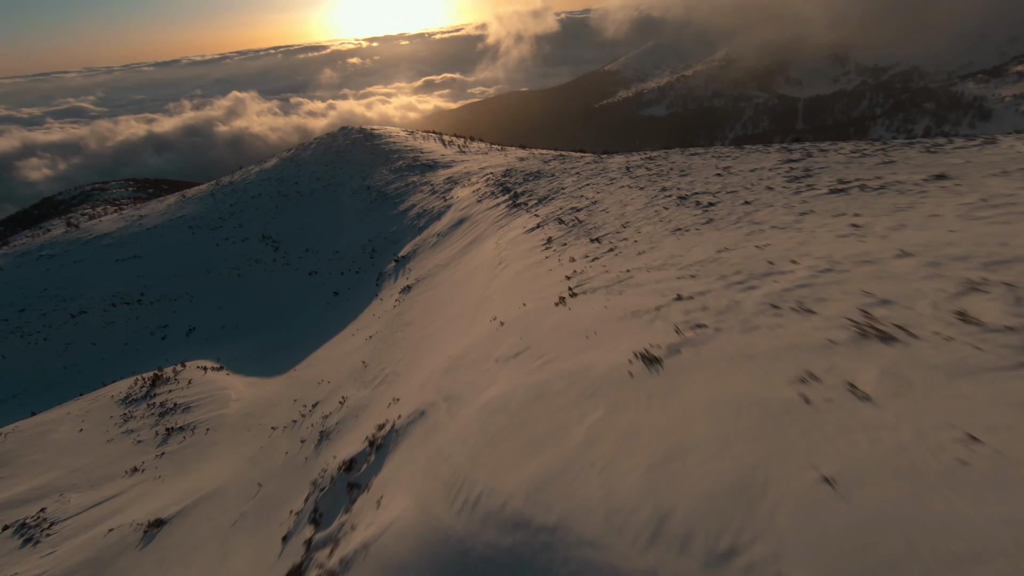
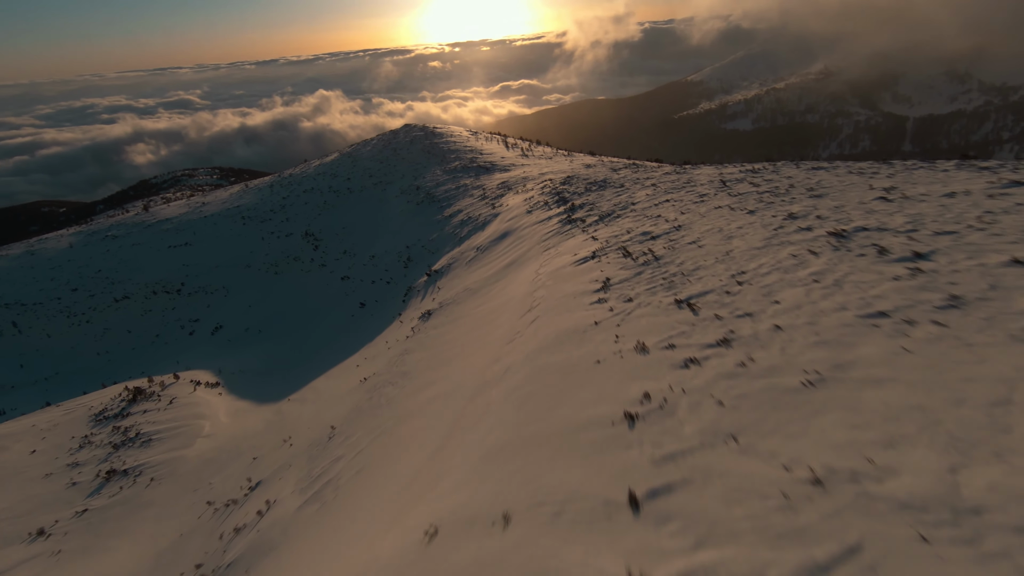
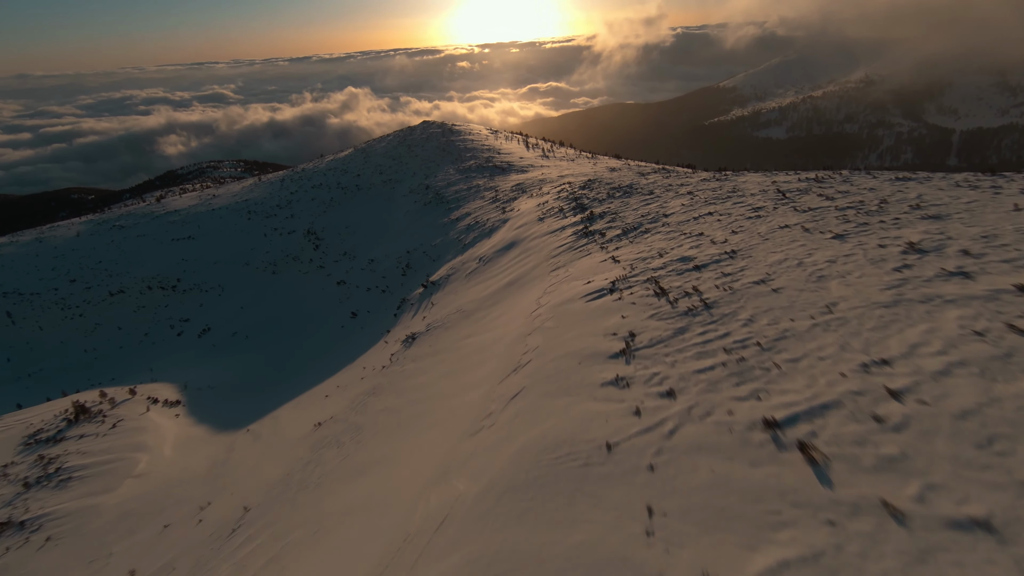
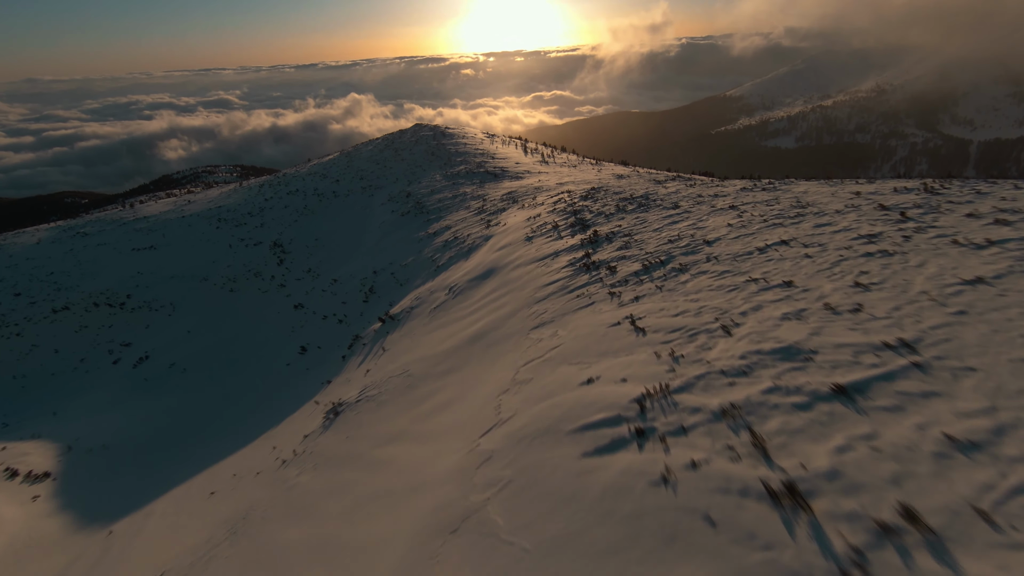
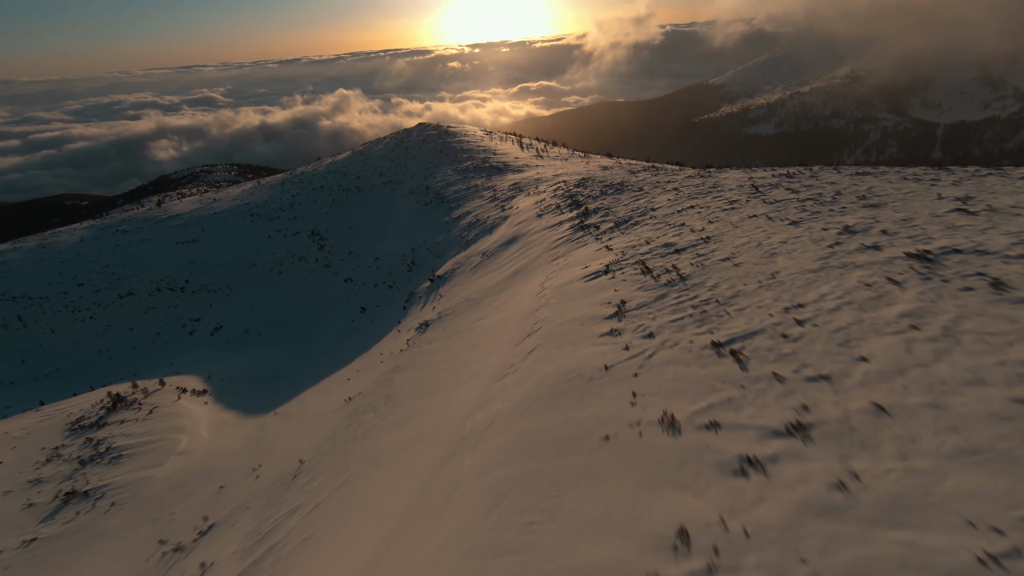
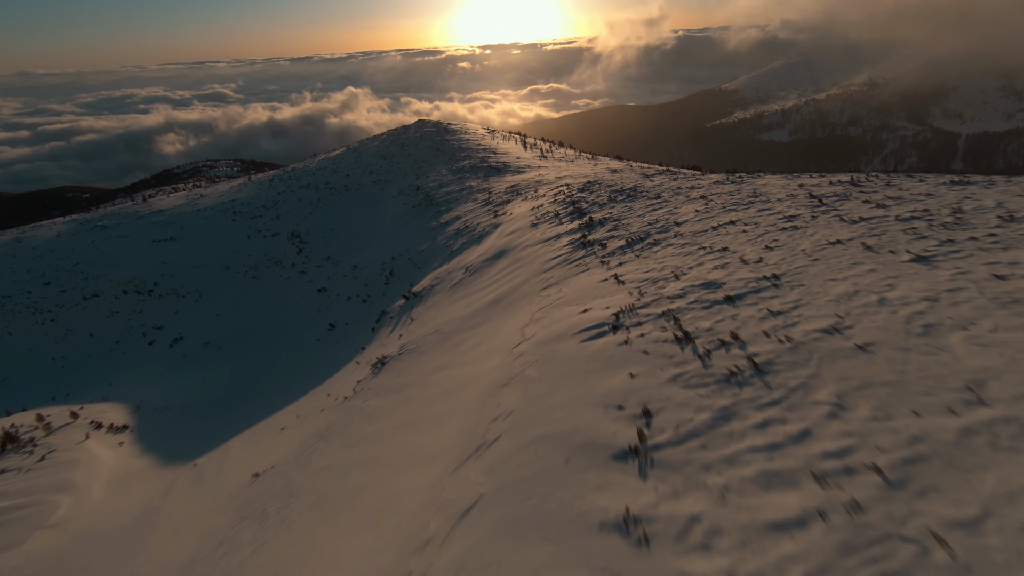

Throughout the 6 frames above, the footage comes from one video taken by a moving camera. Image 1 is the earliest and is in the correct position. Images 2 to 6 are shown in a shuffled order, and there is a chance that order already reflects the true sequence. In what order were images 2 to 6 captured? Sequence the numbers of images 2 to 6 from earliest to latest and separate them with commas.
2, 5, 3, 6, 4
